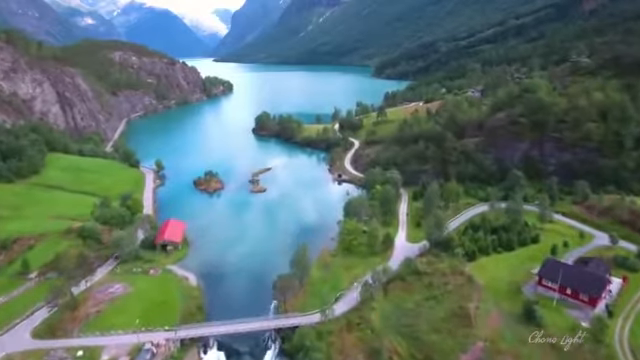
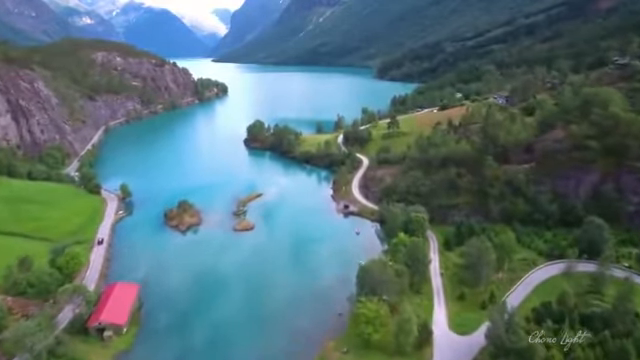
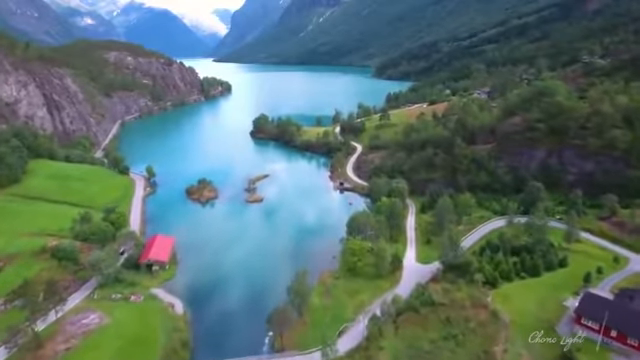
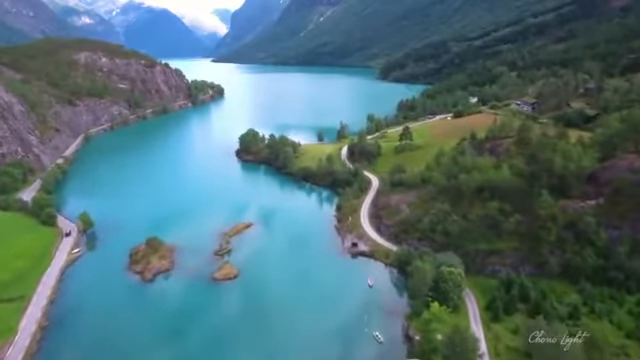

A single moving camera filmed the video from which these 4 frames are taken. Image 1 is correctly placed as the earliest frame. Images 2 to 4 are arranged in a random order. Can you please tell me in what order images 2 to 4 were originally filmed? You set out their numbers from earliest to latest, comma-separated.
3, 2, 4
